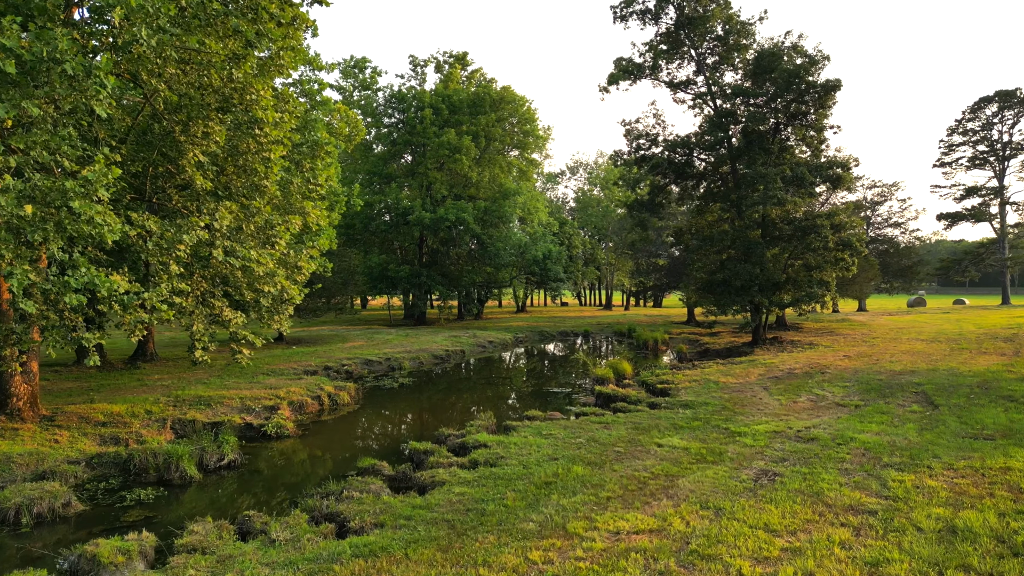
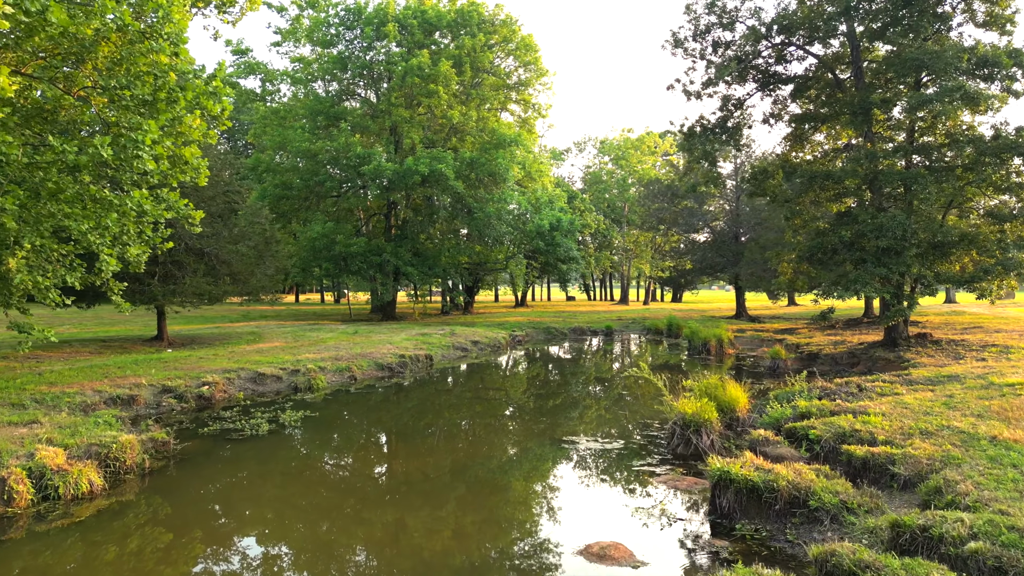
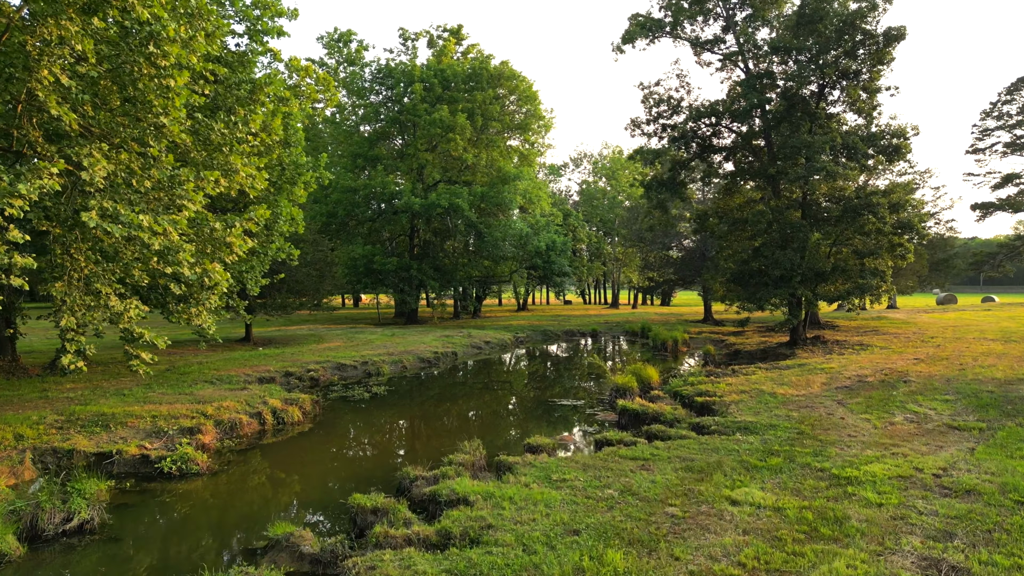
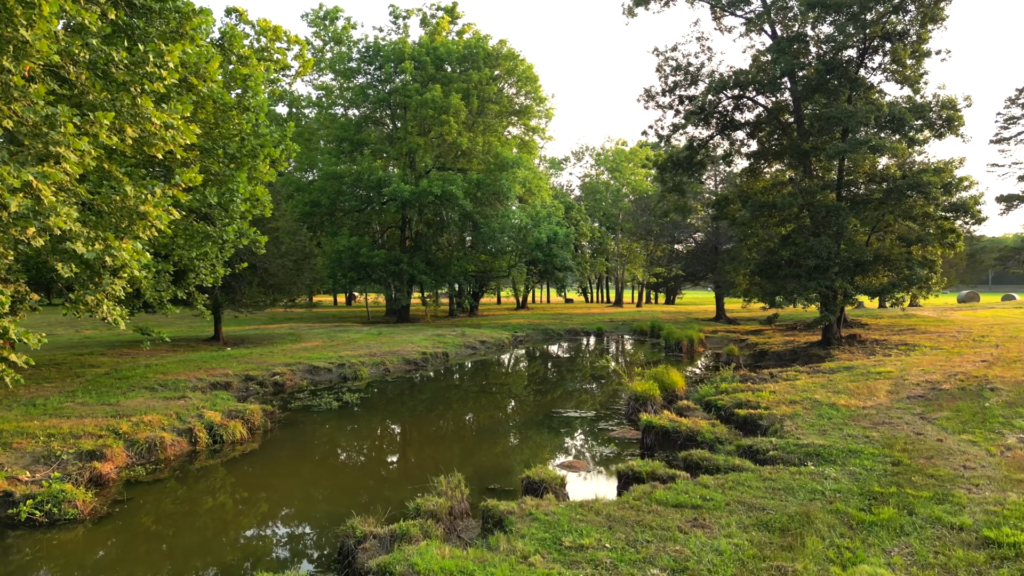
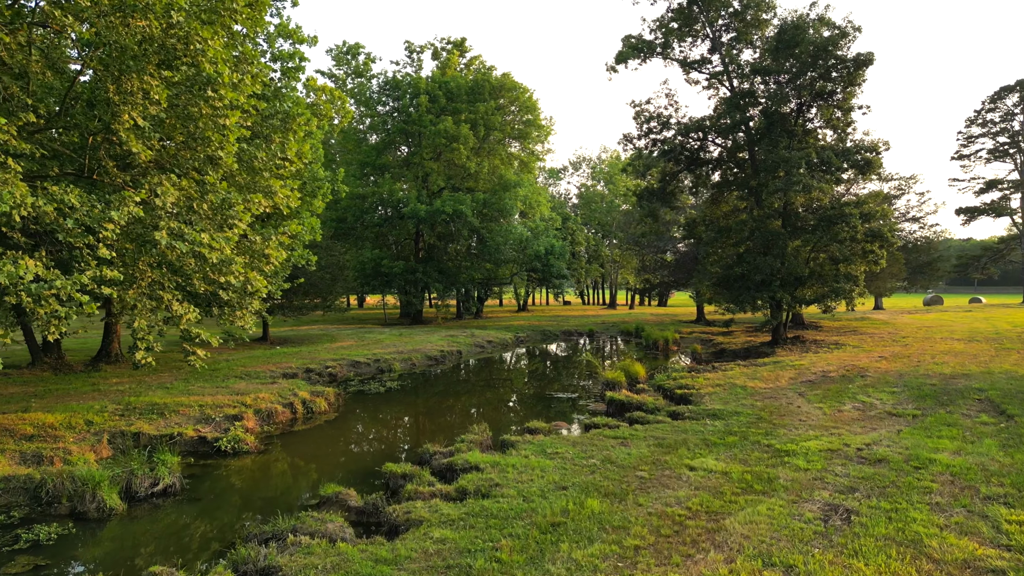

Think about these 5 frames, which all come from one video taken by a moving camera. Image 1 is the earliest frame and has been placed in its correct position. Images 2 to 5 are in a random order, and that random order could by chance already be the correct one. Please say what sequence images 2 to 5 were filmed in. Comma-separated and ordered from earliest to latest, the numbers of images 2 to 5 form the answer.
5, 3, 4, 2
